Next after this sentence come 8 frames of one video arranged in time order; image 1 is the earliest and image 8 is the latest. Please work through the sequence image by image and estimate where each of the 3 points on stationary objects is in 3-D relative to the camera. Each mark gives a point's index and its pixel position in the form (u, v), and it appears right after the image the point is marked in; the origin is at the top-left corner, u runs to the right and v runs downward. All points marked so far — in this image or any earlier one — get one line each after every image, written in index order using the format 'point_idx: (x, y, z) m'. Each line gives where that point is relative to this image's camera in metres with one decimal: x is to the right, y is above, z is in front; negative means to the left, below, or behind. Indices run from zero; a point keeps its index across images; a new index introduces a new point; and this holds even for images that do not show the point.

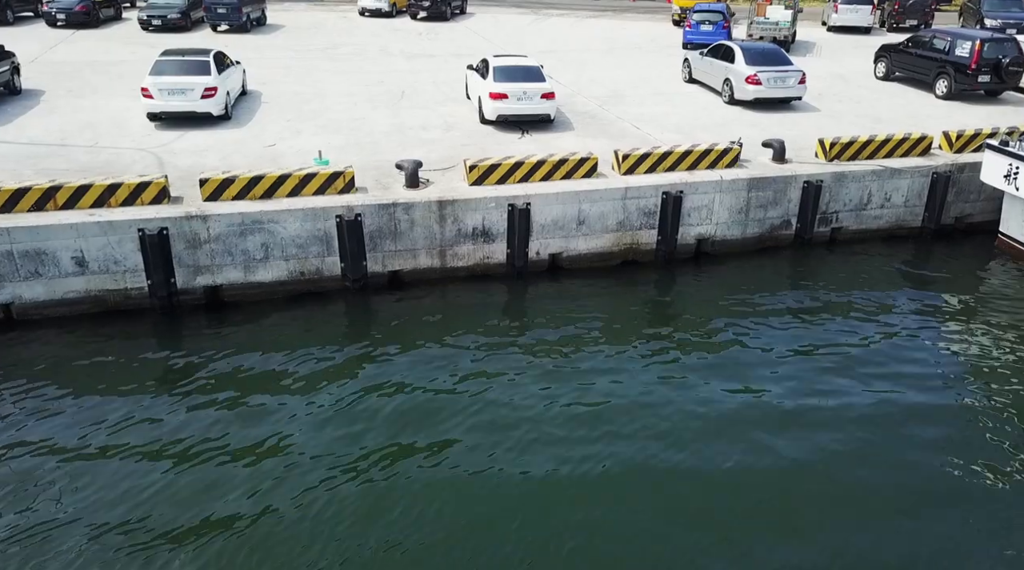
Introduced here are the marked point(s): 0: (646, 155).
0: (+2.4, +2.3, +14.6) m
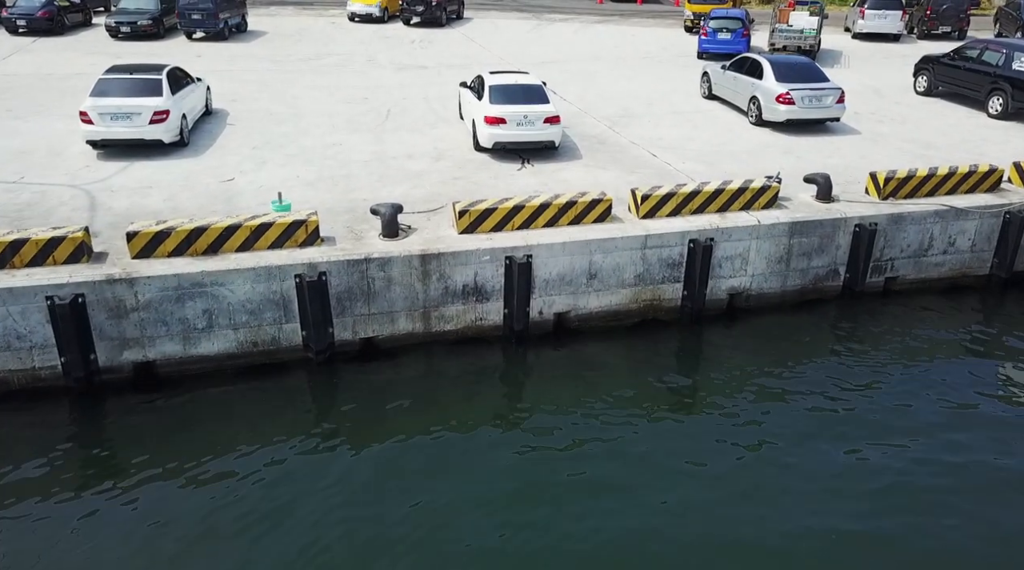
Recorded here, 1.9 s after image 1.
0: (+2.3, +1.3, +12.3) m
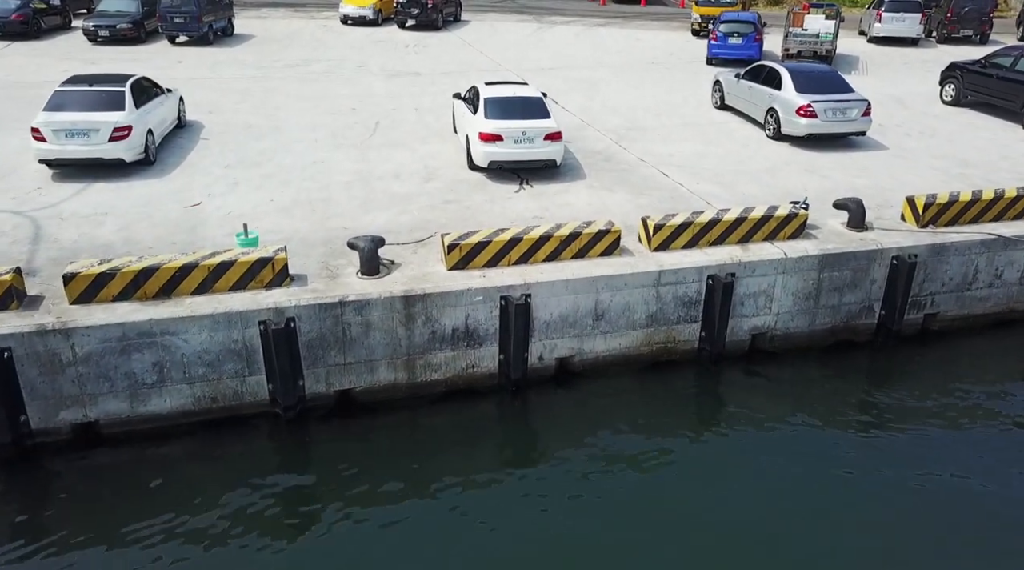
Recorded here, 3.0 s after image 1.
0: (+2.3, +0.8, +10.9) m
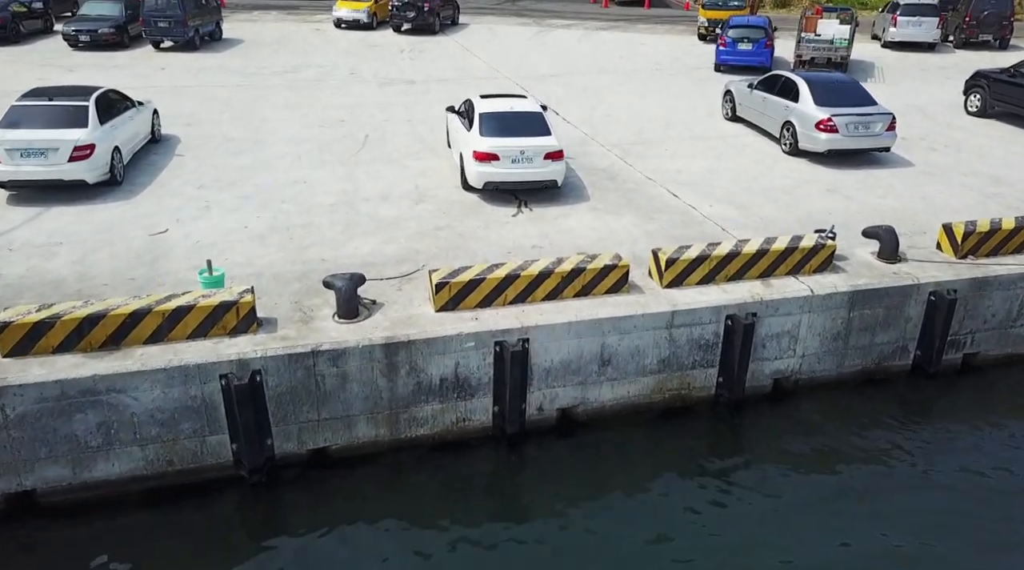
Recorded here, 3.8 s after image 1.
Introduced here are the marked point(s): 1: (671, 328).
0: (+2.3, +0.3, +9.8) m
1: (+1.8, -0.5, +9.5) m
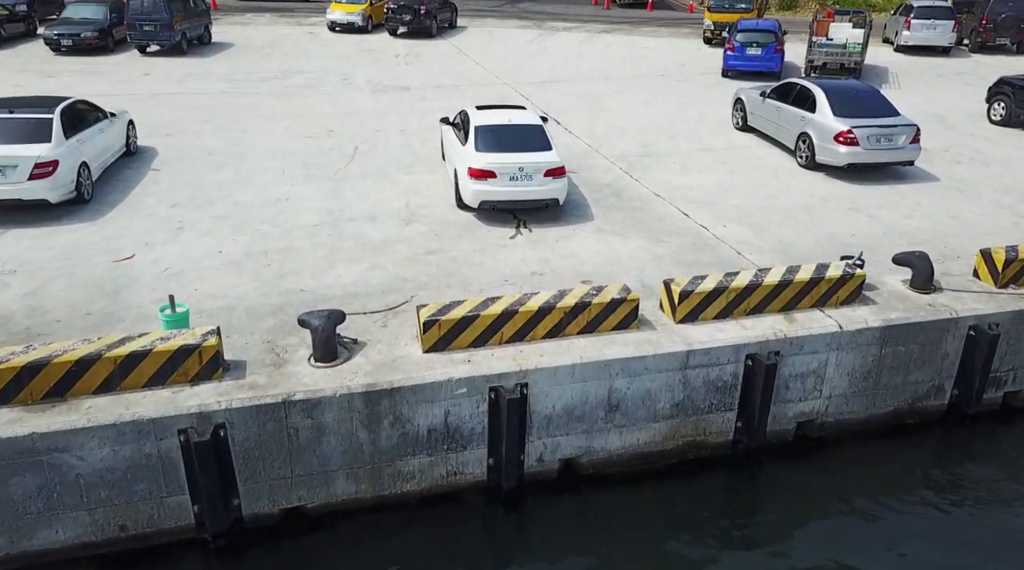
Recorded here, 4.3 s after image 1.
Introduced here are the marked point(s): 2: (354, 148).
0: (+2.2, -0.1, +8.9) m
1: (+1.8, -0.9, +8.5) m
2: (-2.9, +2.6, +15.4) m
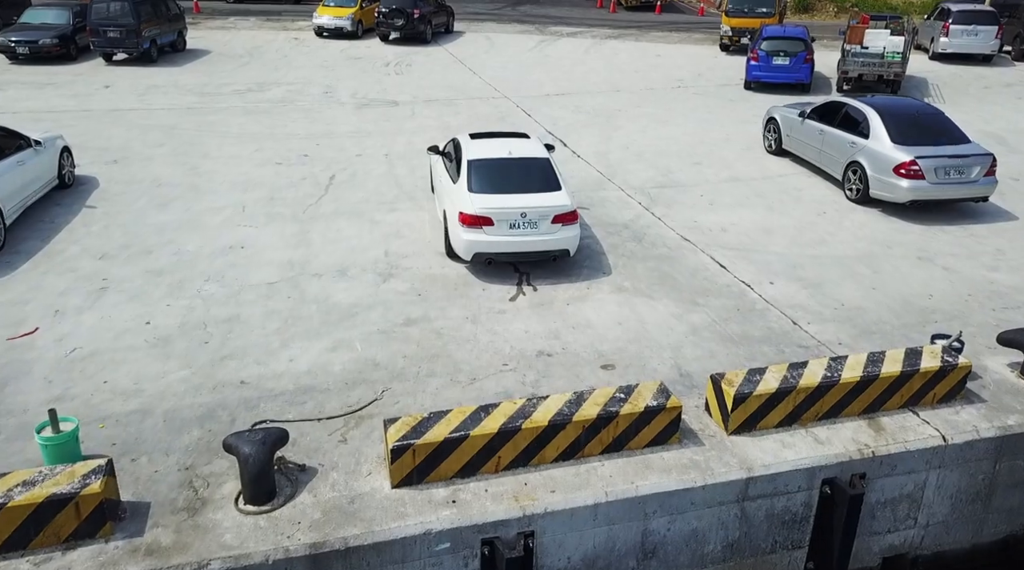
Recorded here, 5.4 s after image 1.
0: (+2.2, -0.9, +6.8) m
1: (+1.8, -1.7, +6.4) m
2: (-2.9, +1.7, +13.3) m
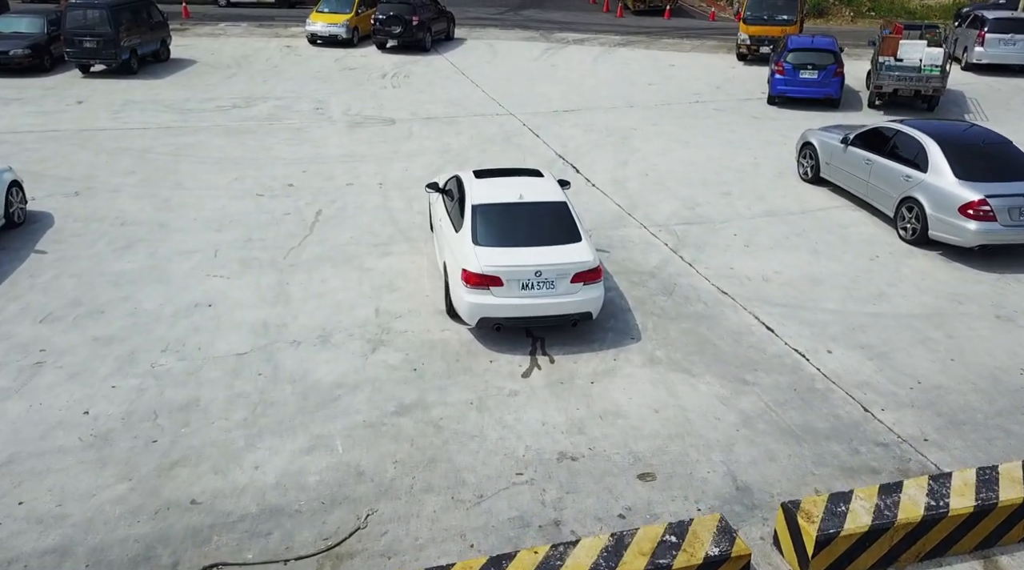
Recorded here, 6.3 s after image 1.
0: (+2.3, -1.6, +5.3) m
1: (+1.9, -2.4, +4.9) m
2: (-2.8, +1.0, +11.8) m
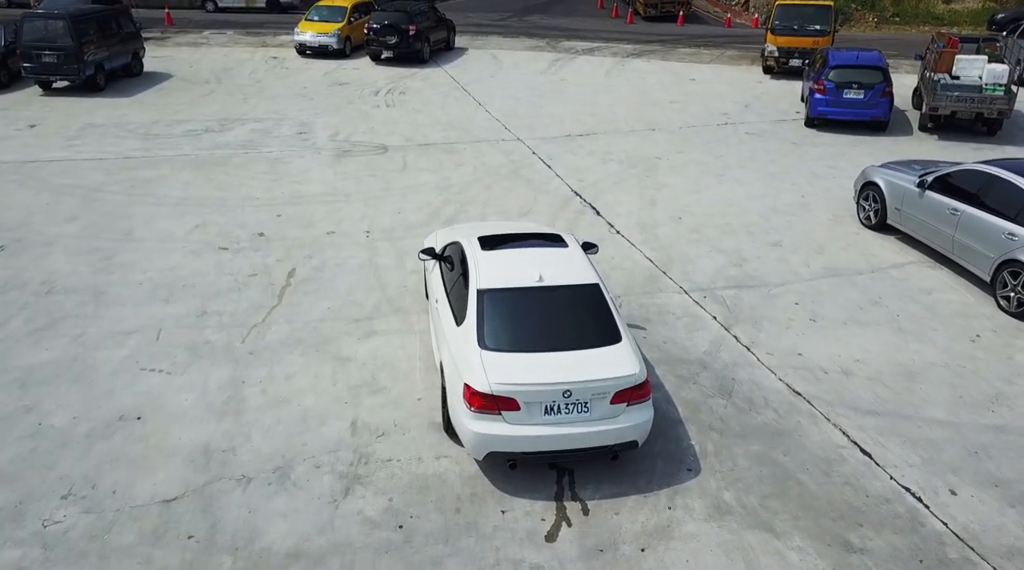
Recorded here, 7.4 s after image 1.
0: (+2.5, -2.5, +3.2) m
1: (+2.1, -3.3, +2.9) m
2: (-2.7, +0.2, +9.8) m
